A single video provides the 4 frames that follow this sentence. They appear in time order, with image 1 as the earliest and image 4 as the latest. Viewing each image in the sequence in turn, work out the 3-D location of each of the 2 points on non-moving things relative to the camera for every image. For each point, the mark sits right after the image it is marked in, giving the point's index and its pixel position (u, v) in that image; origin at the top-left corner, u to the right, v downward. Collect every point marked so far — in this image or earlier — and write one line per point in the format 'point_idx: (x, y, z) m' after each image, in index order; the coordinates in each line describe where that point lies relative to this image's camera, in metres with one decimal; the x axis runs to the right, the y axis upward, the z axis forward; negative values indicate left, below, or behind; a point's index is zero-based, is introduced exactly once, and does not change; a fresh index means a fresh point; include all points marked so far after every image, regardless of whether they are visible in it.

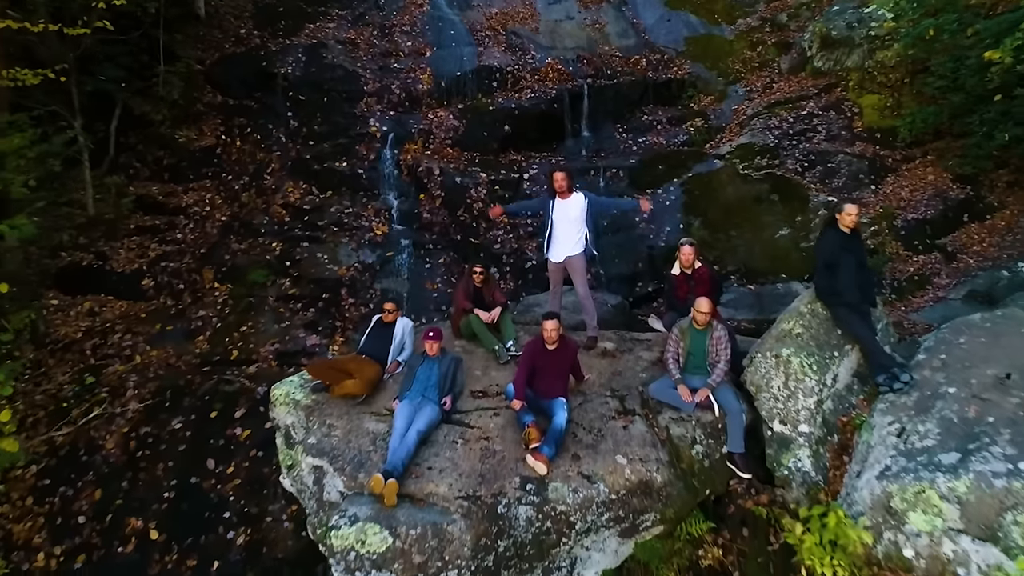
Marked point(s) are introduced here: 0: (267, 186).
0: (-2.4, +1.0, +7.1) m
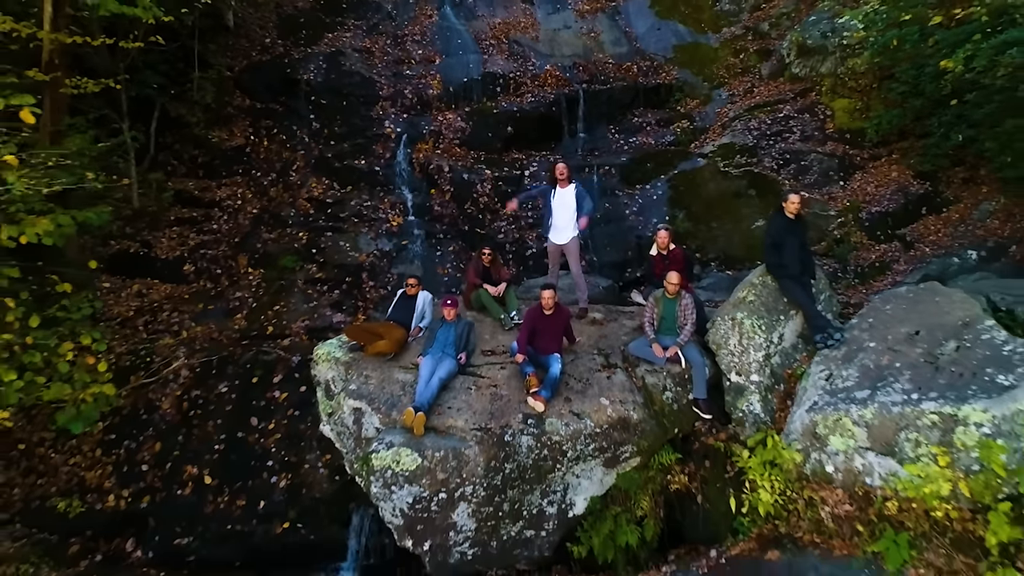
0: (-2.4, +1.1, +7.9) m
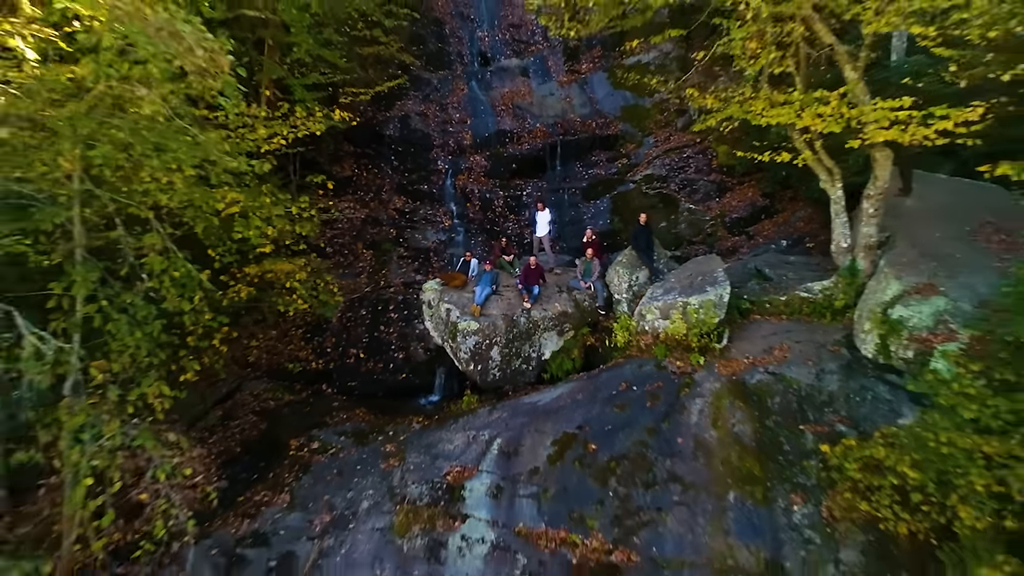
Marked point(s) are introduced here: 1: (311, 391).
0: (-2.3, +1.6, +12.9) m
1: (-2.8, -1.4, +10.1) m
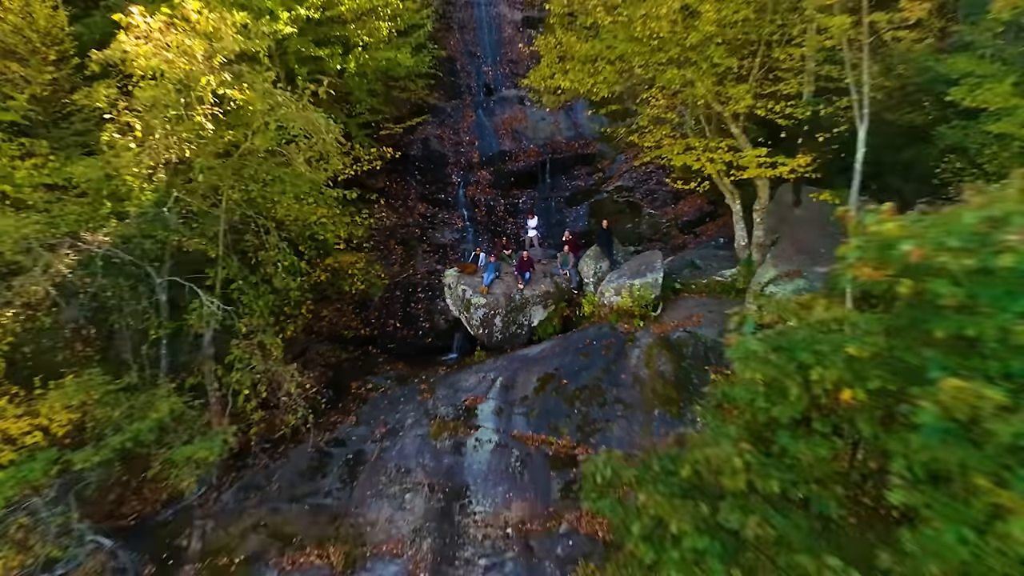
0: (-2.3, +1.9, +16.4) m
1: (-2.8, -1.2, +13.6) m
